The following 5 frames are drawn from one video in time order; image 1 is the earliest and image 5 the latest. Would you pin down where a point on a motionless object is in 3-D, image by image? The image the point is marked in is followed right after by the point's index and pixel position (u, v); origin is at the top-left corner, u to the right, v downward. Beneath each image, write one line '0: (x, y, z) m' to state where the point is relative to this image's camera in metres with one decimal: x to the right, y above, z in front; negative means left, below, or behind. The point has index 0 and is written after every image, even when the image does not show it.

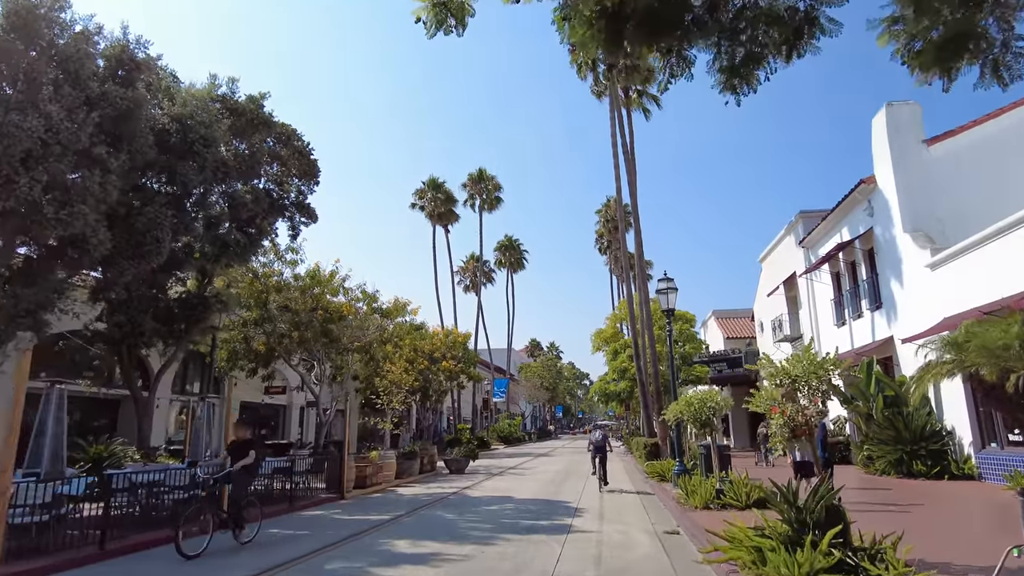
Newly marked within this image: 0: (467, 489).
0: (-1.0, -4.3, +14.6) m
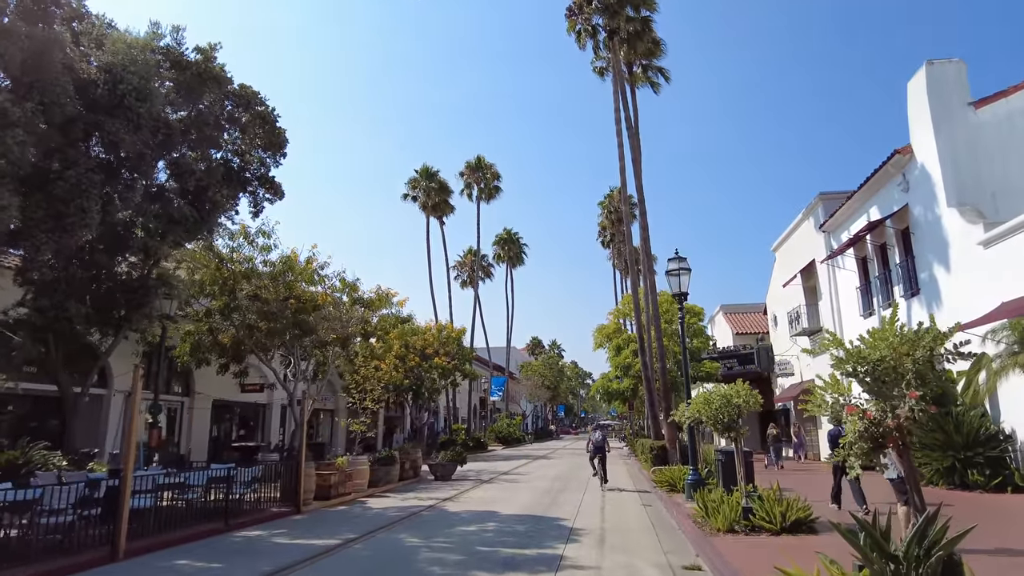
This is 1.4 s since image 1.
0: (-1.2, -3.9, +12.7) m
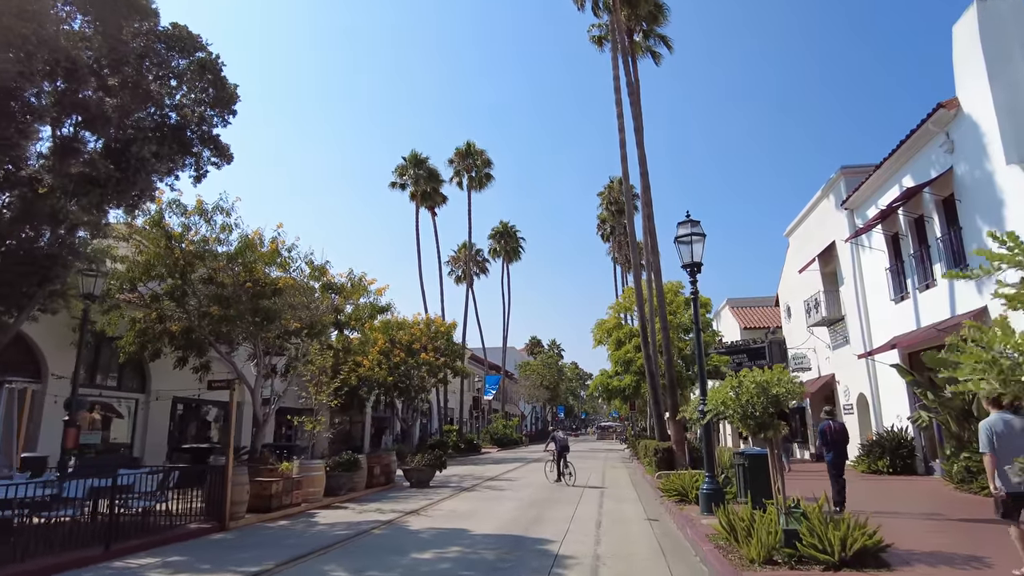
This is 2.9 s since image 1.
0: (-1.5, -3.4, +10.5) m
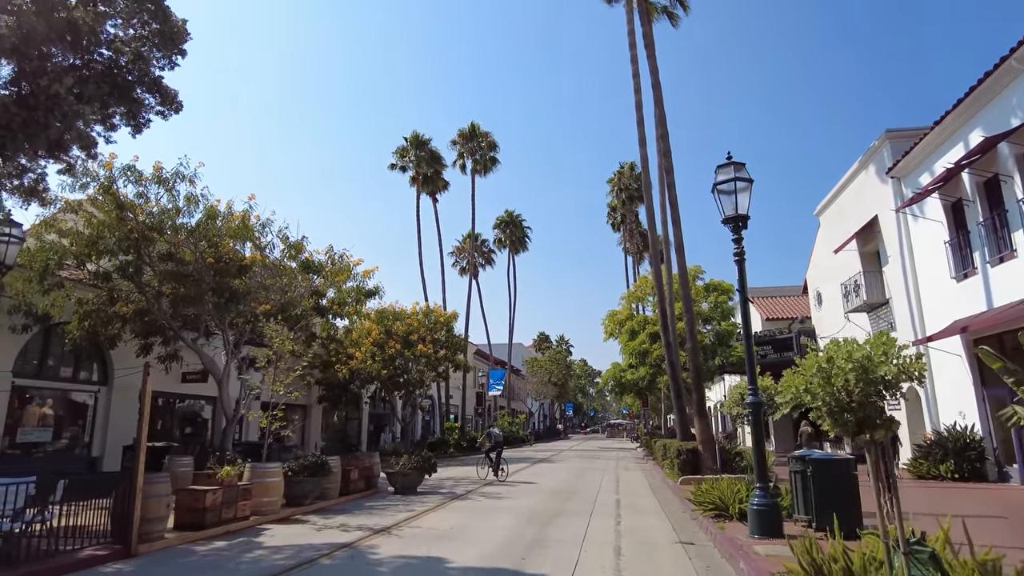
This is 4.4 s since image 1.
0: (-1.6, -3.0, +8.3) m
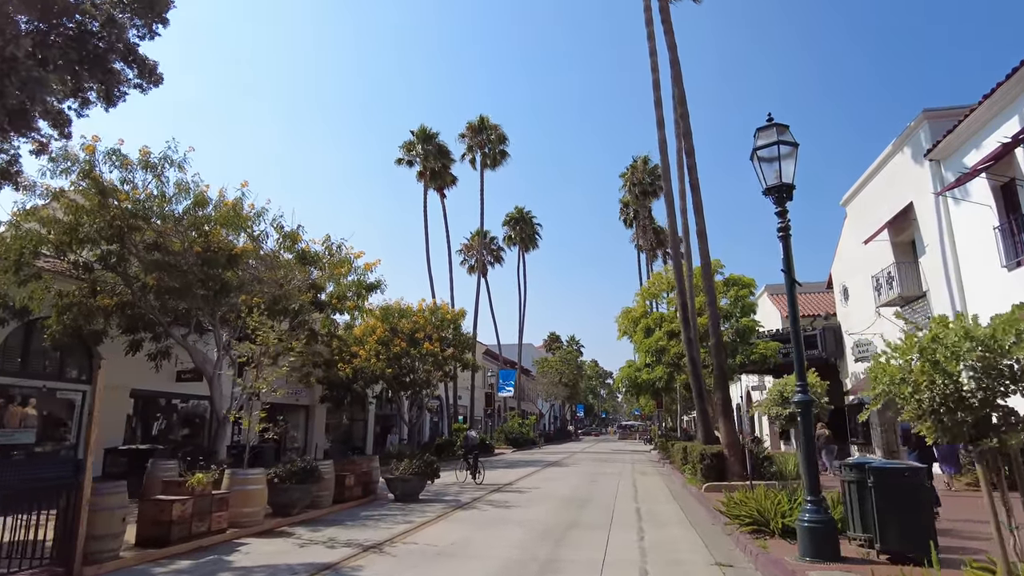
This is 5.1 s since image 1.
0: (-1.5, -2.8, +7.3) m
